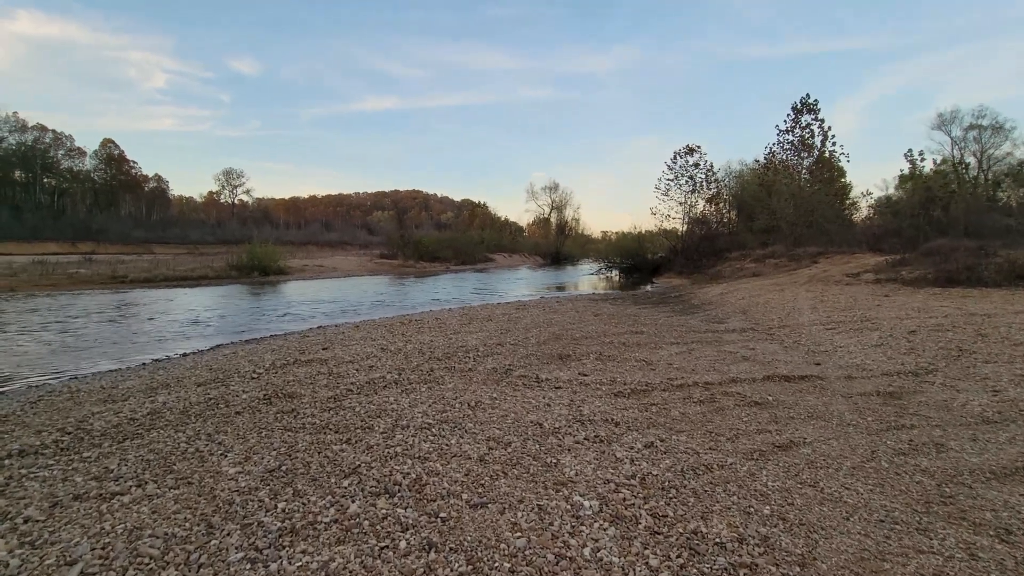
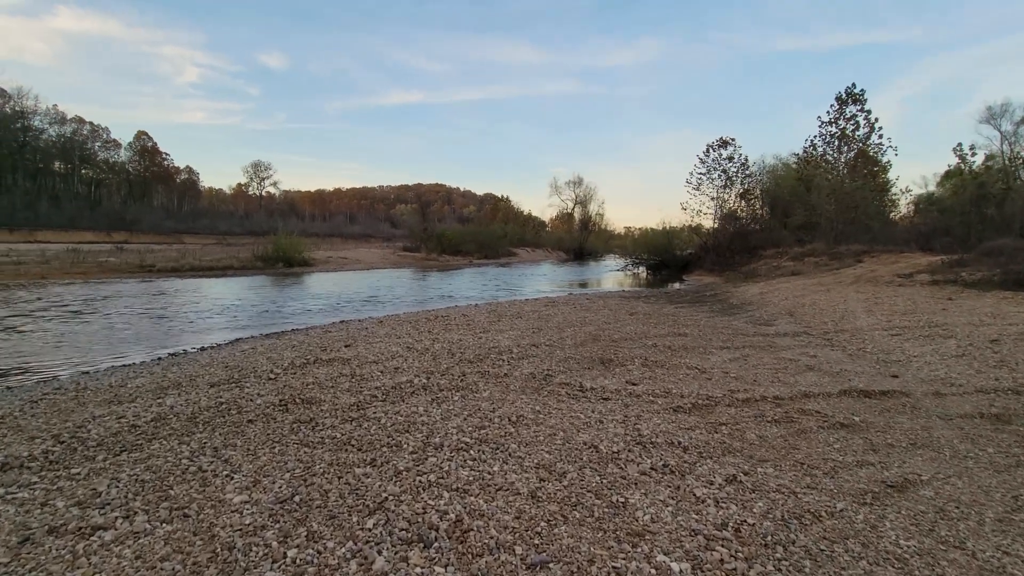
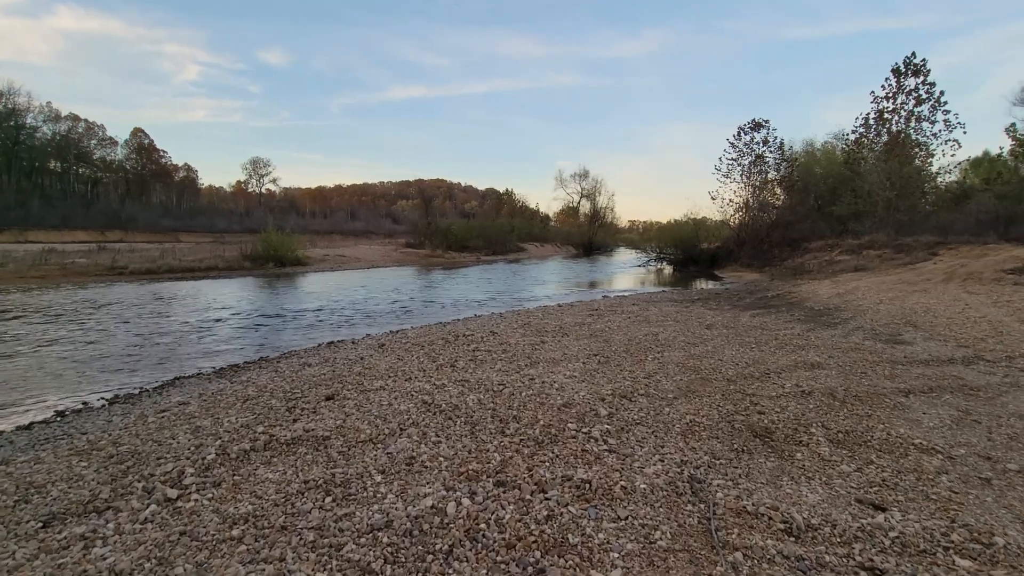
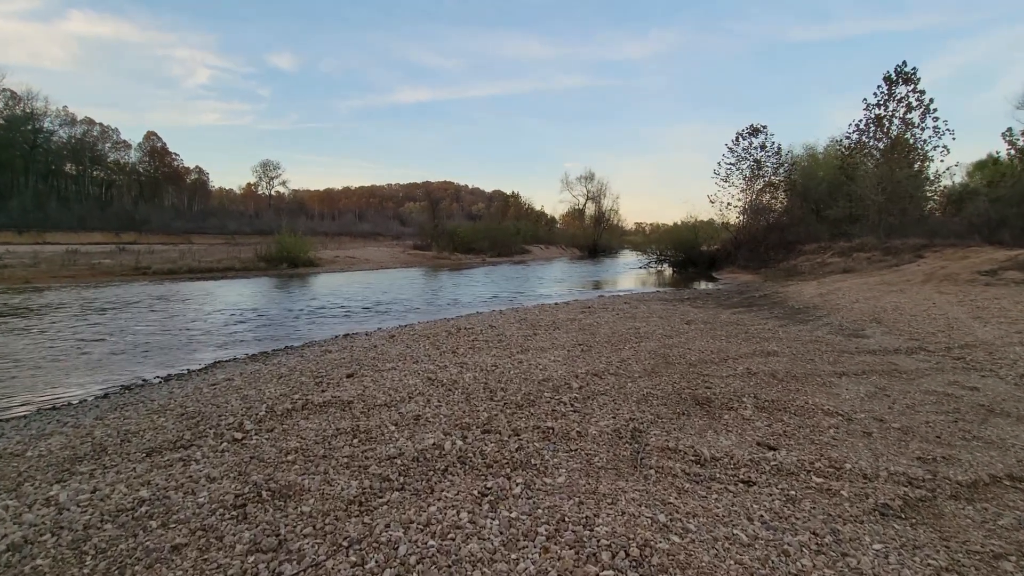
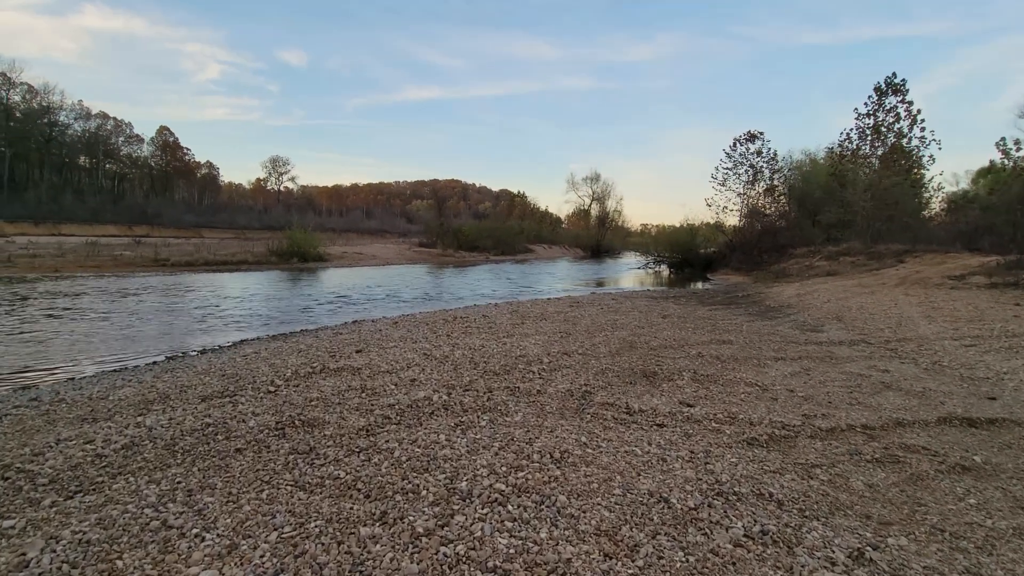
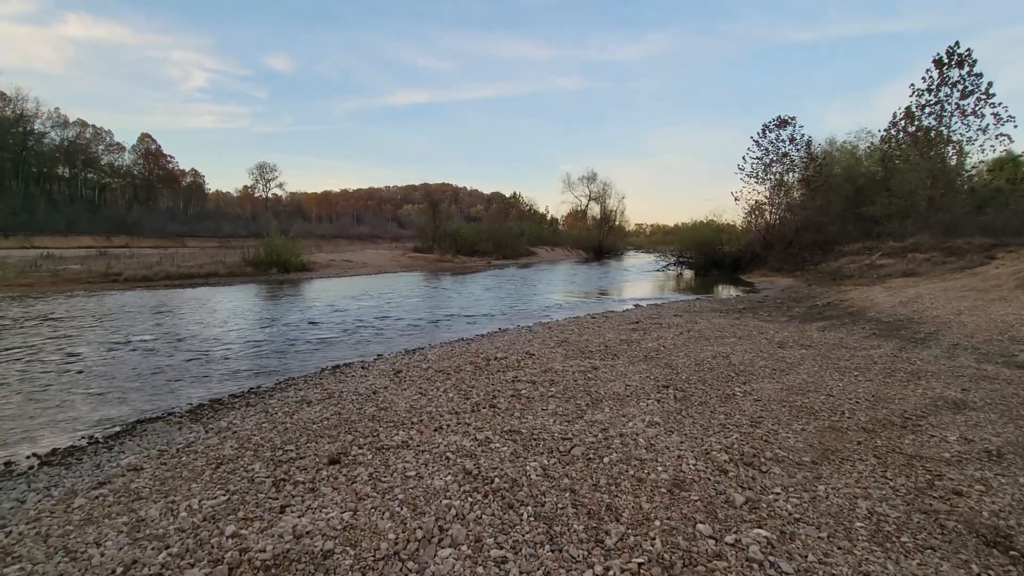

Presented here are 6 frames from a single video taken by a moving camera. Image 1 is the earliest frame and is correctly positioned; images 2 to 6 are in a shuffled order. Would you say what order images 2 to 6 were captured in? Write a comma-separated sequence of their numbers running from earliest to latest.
2, 5, 4, 3, 6
